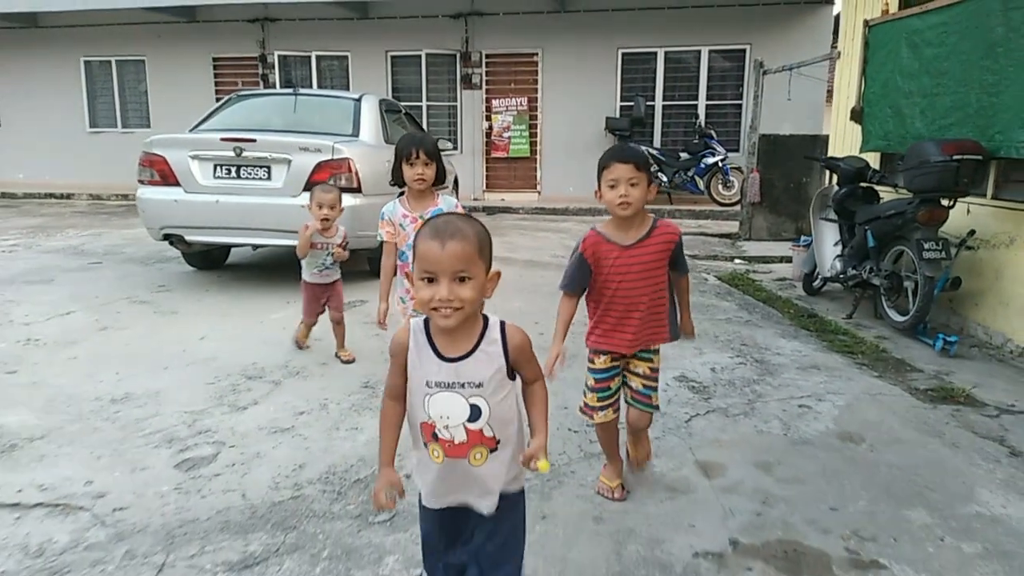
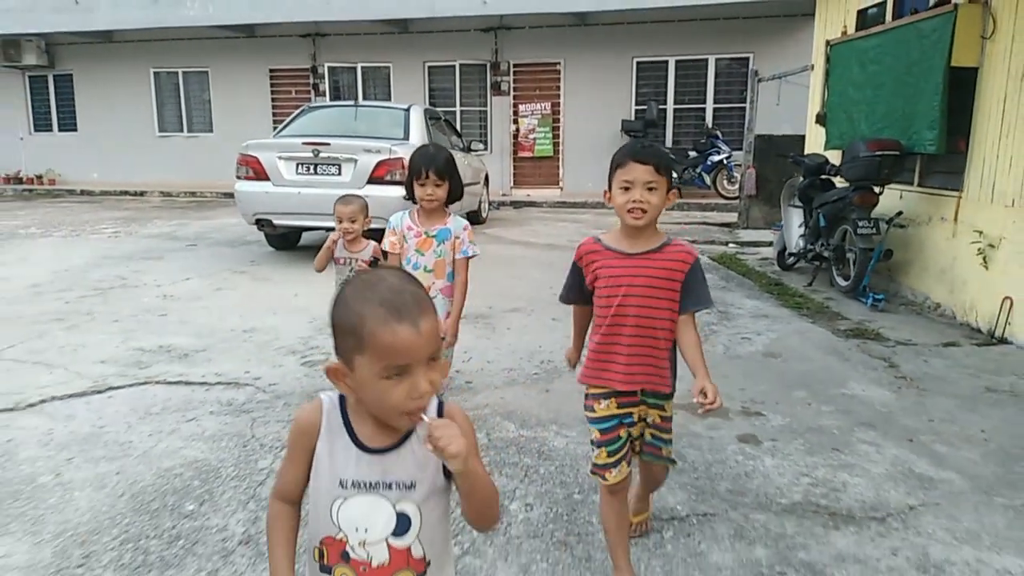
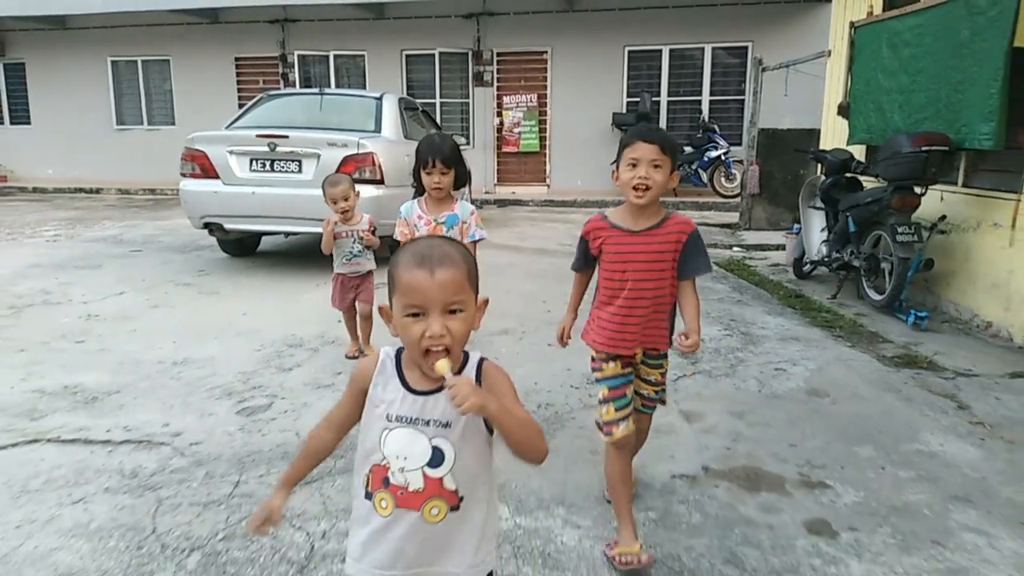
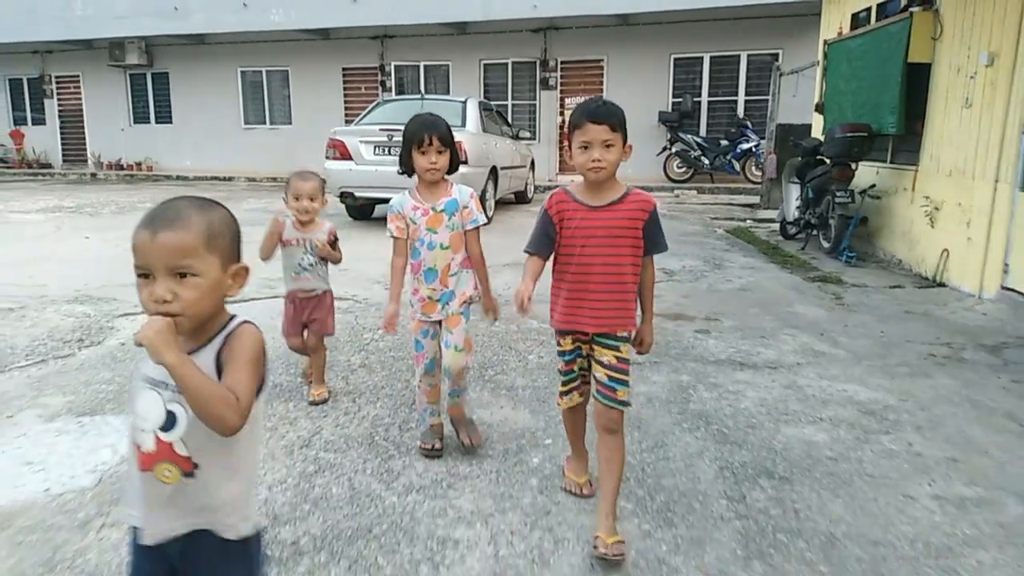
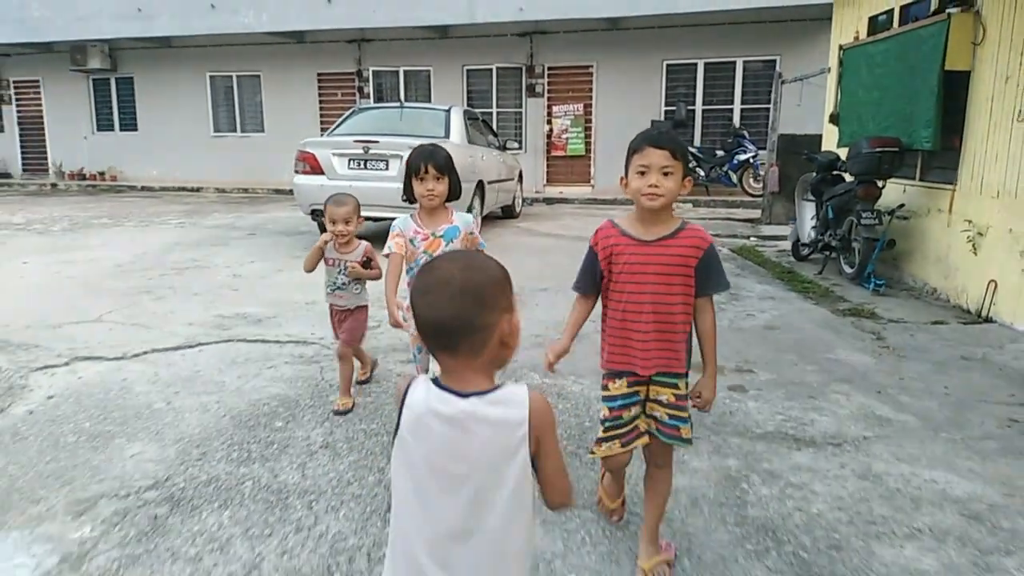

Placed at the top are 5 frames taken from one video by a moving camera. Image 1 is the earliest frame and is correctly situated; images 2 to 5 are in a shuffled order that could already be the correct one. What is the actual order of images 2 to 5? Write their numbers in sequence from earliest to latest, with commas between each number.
3, 2, 5, 4
